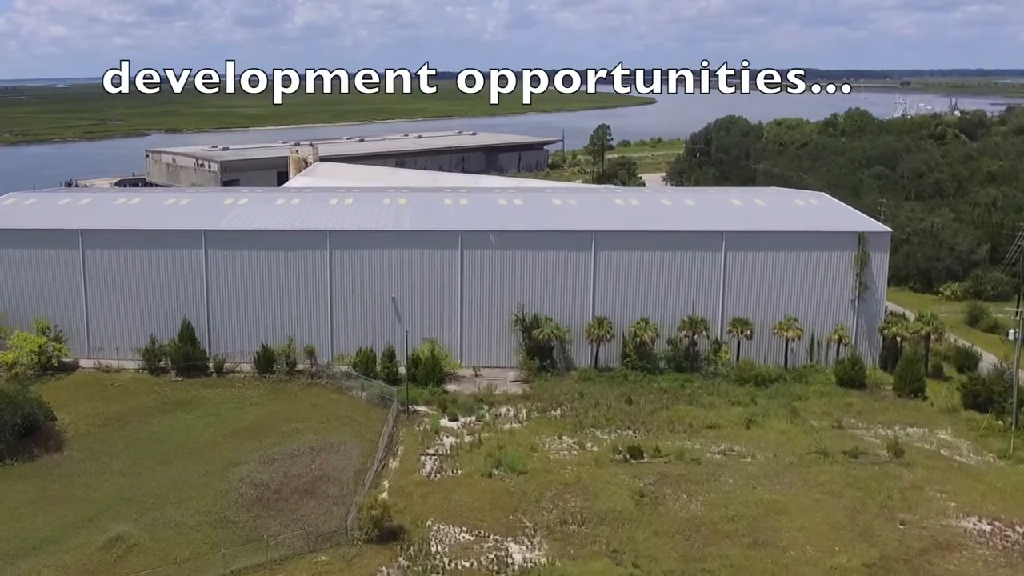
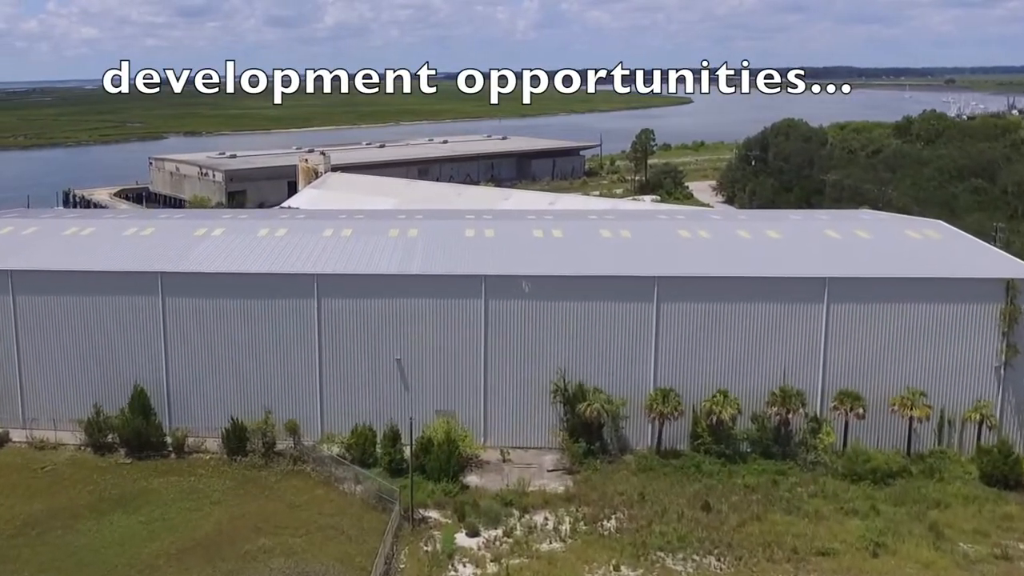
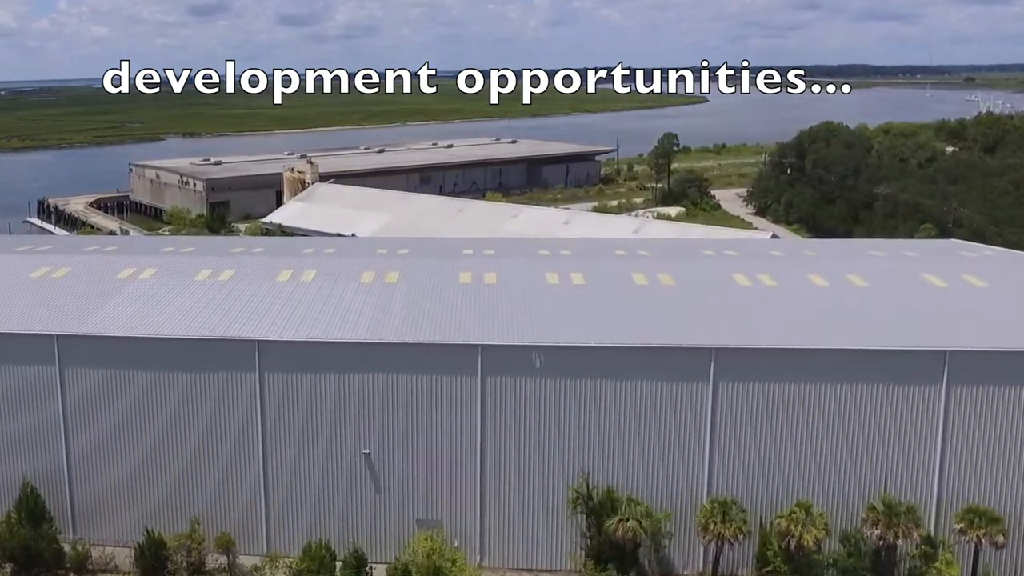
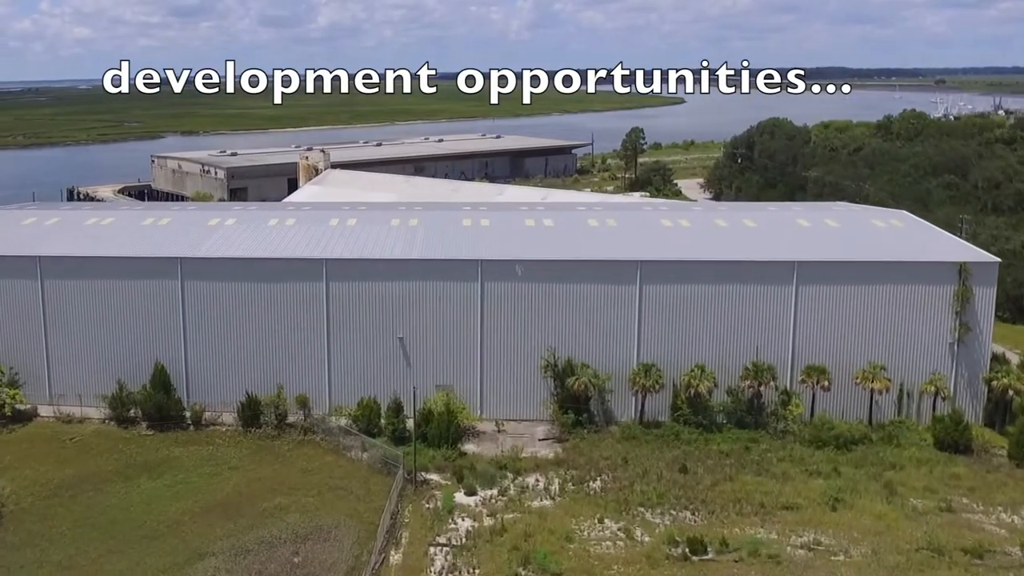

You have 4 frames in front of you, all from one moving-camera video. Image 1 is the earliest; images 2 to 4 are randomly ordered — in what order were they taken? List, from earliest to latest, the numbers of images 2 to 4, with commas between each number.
4, 2, 3
